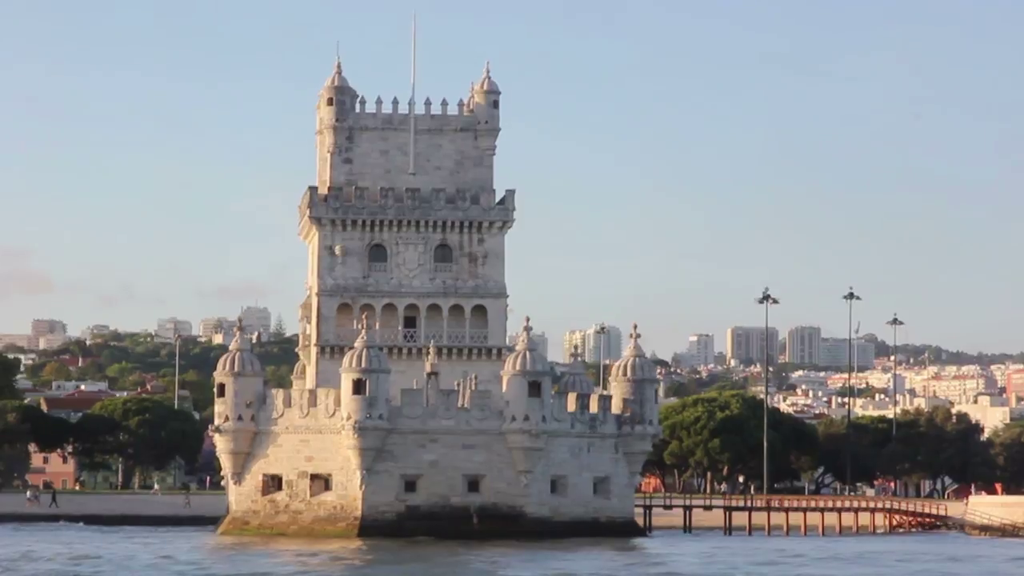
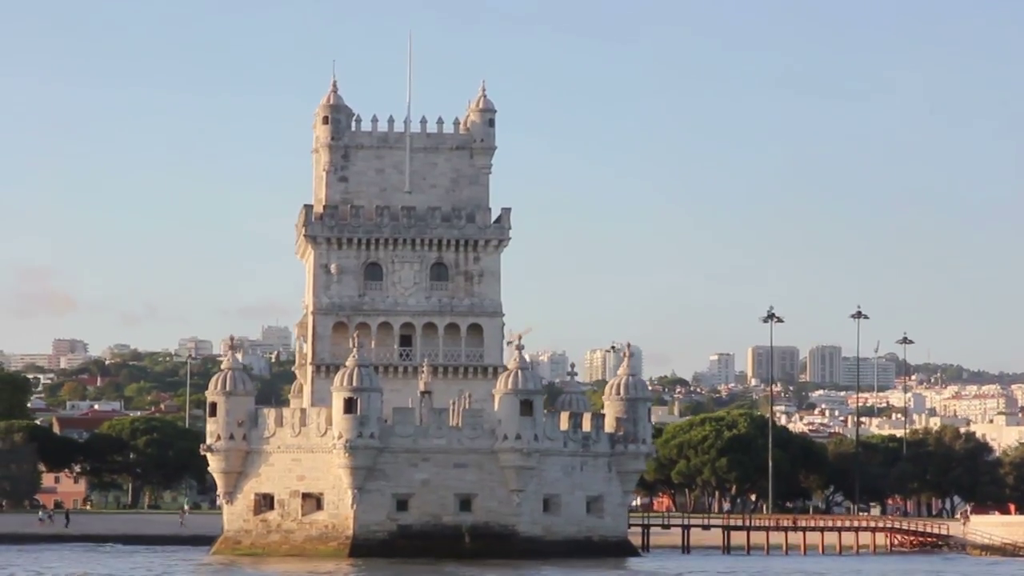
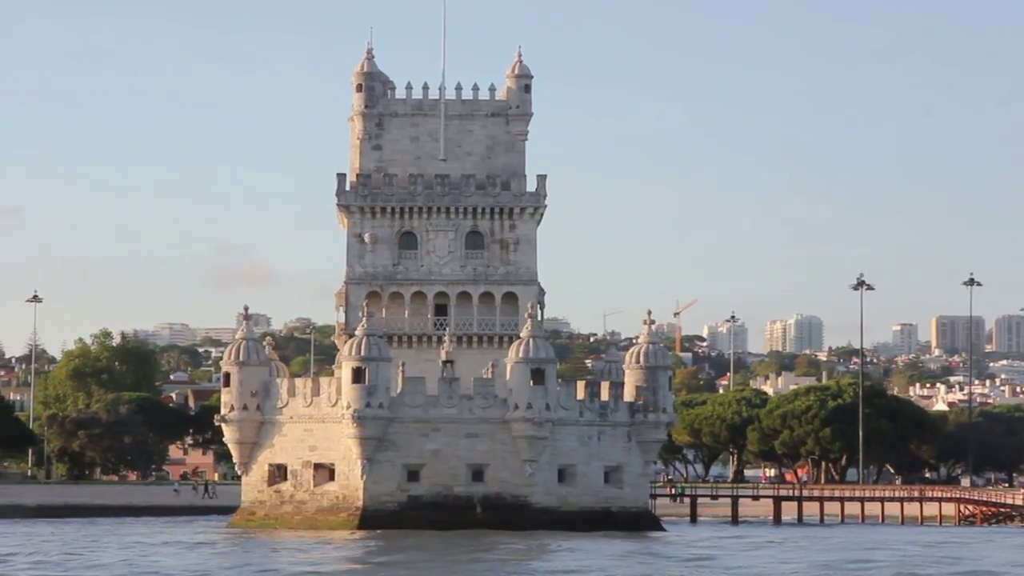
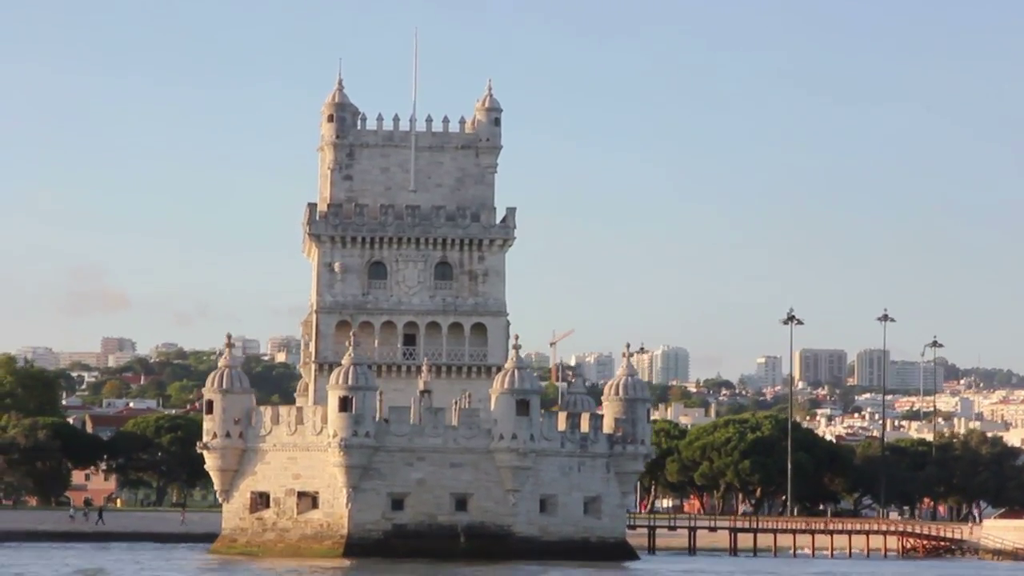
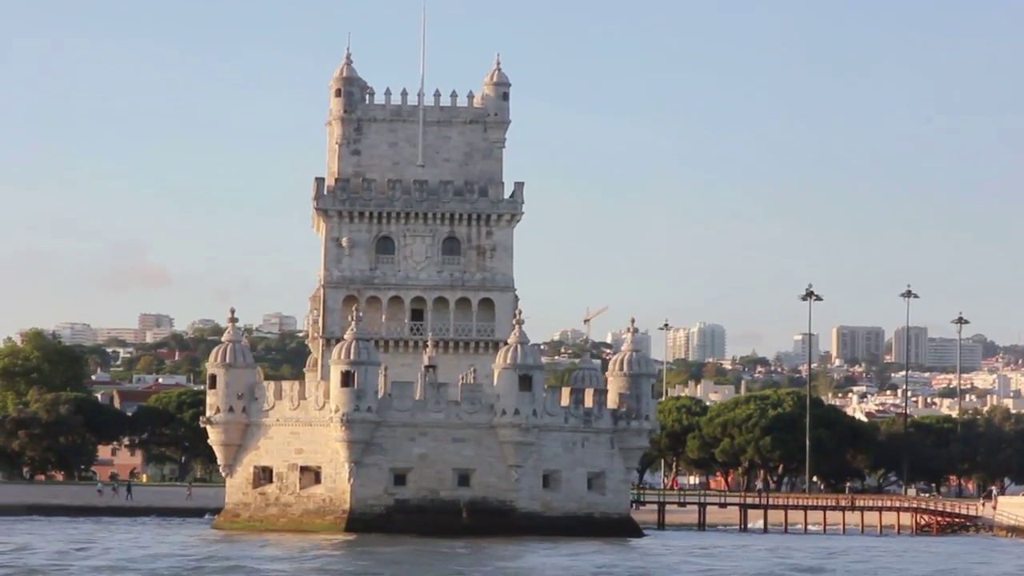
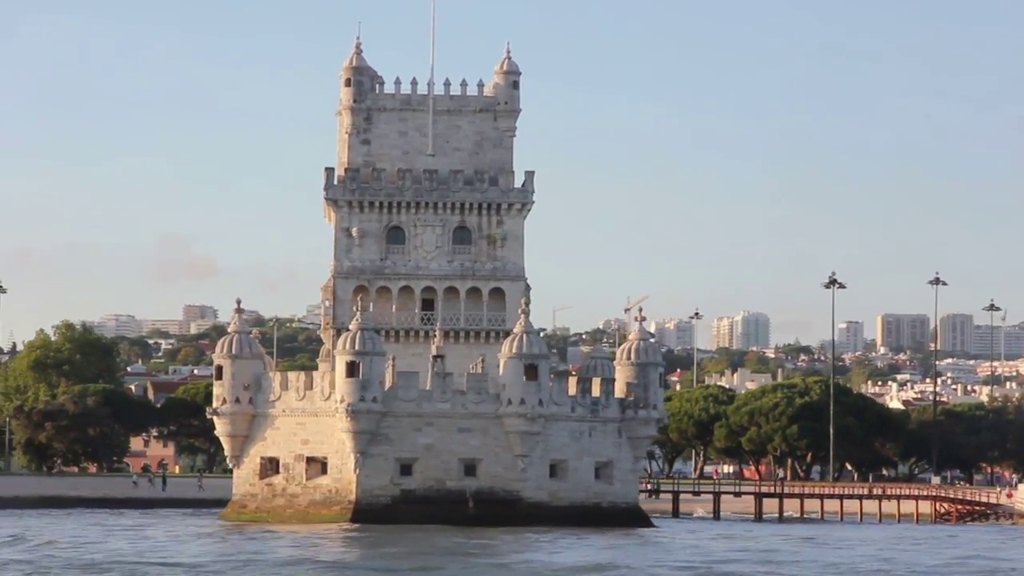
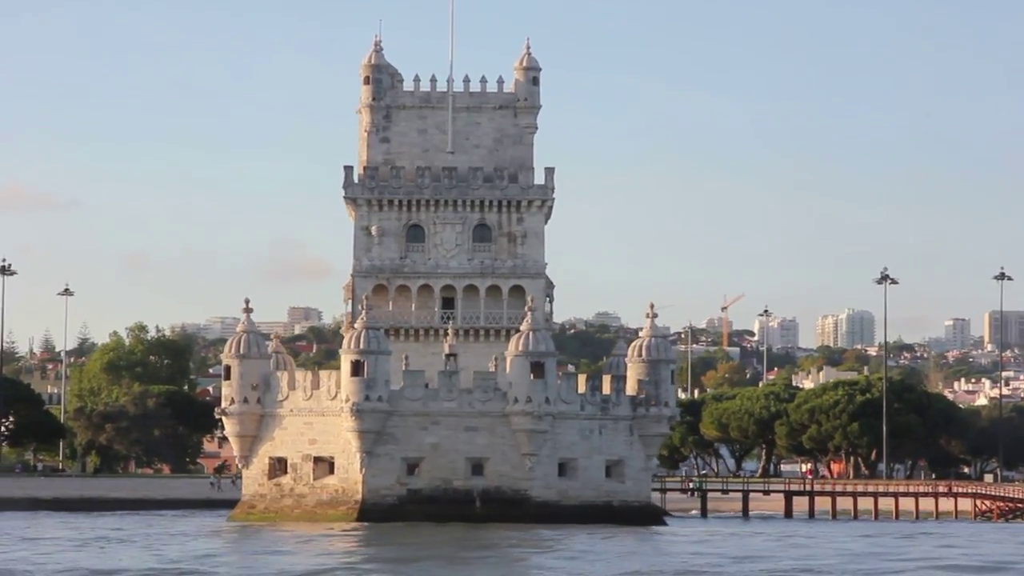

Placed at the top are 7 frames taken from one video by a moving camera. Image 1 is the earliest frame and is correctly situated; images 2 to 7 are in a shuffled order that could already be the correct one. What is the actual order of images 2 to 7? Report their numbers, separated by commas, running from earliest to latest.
2, 4, 5, 6, 3, 7
